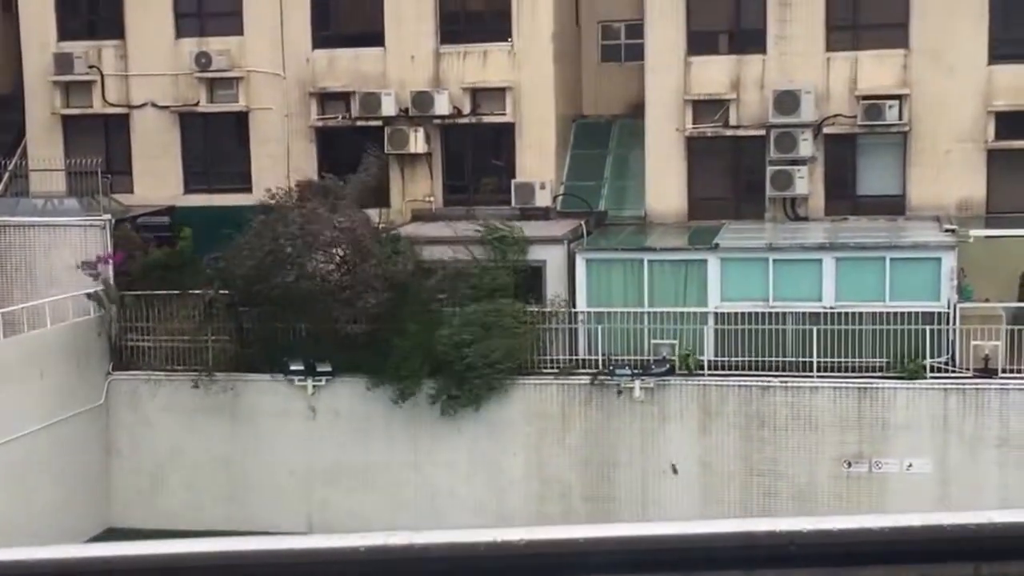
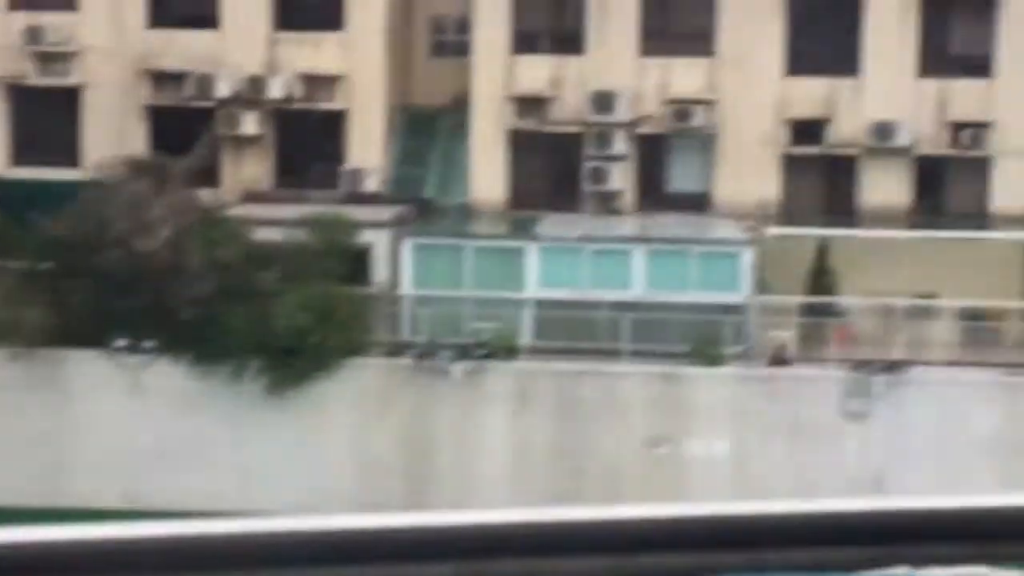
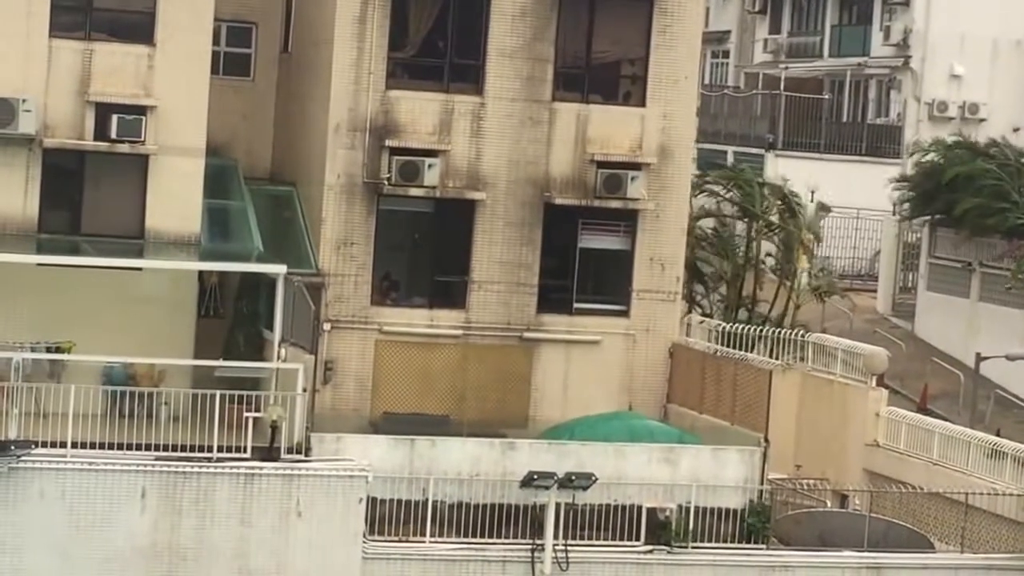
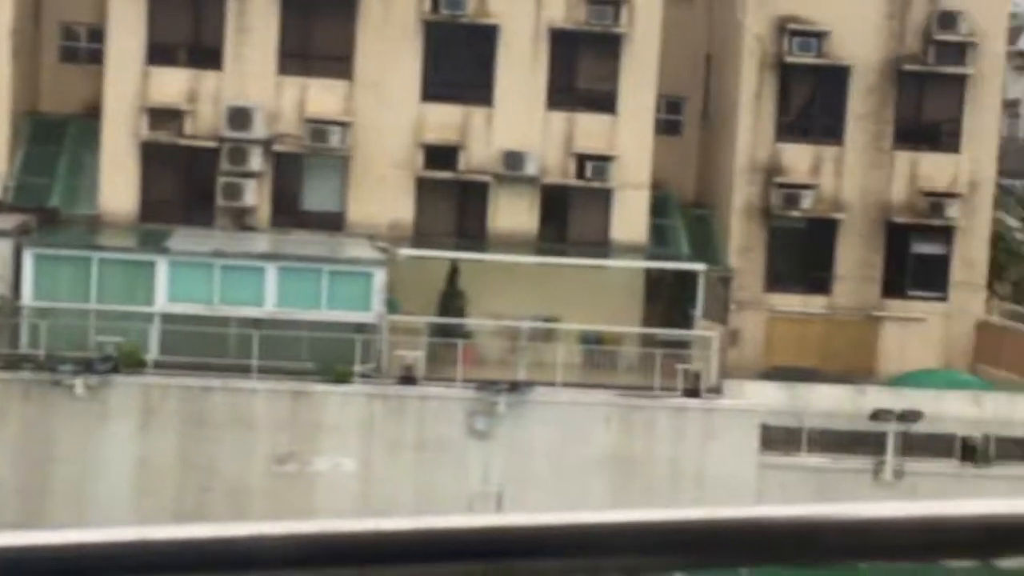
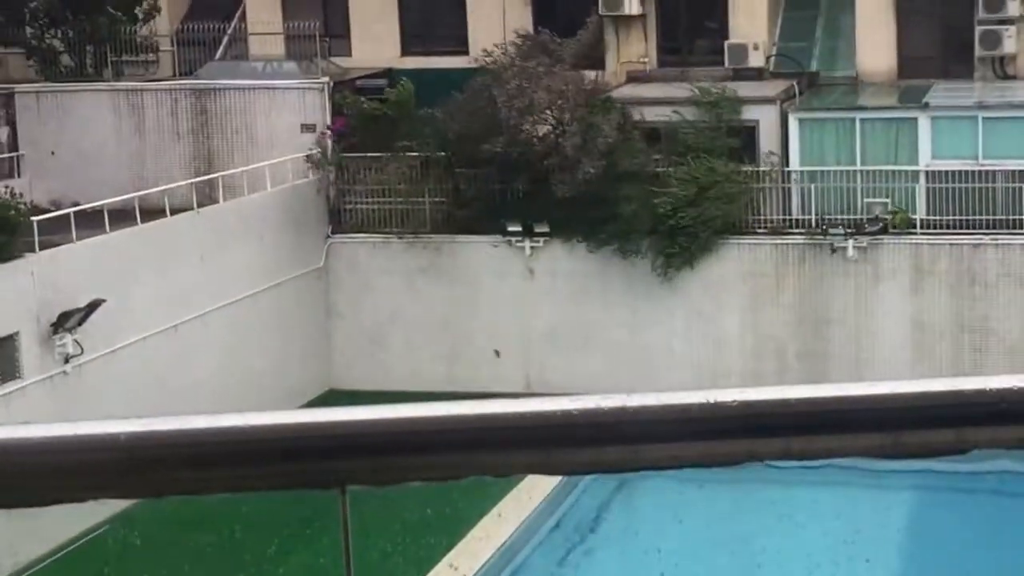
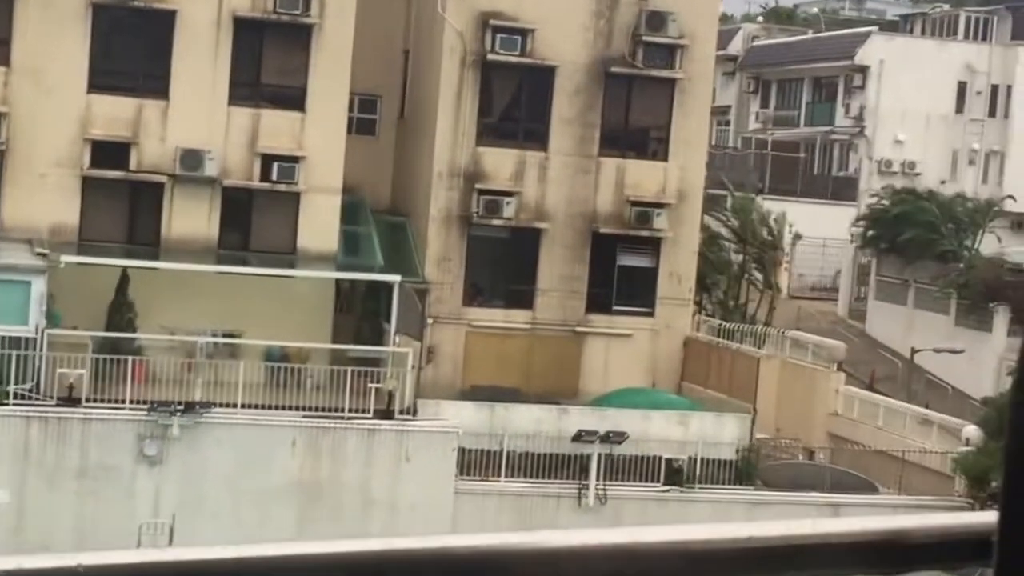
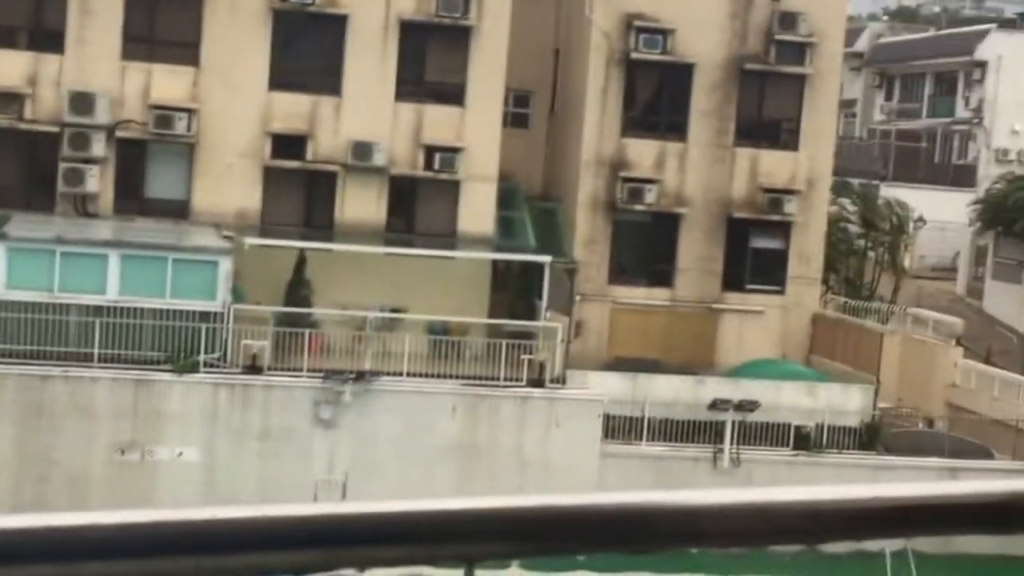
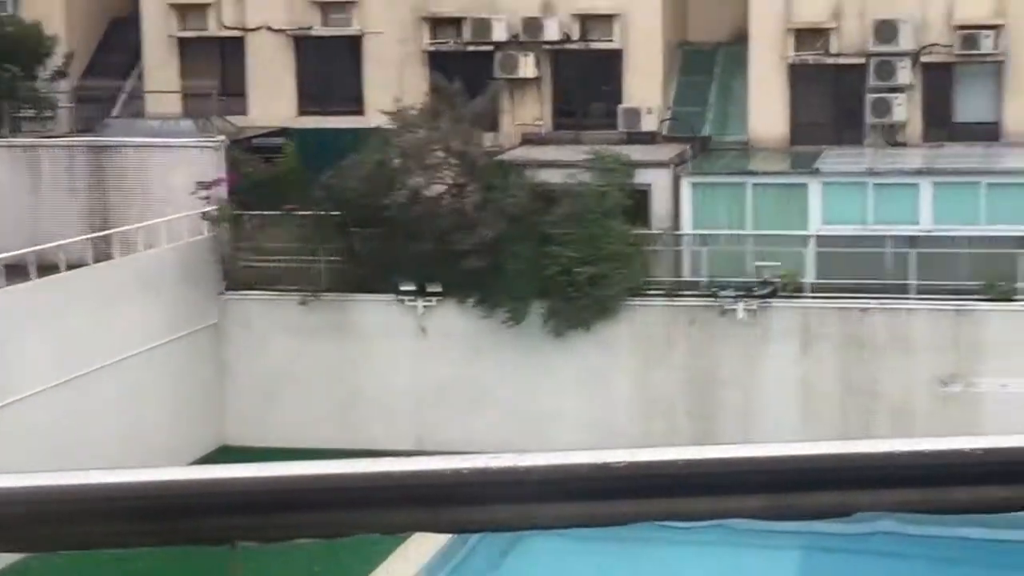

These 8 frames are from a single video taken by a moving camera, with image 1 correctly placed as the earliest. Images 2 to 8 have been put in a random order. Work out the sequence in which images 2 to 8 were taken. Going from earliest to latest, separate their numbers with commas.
5, 8, 2, 4, 7, 6, 3
